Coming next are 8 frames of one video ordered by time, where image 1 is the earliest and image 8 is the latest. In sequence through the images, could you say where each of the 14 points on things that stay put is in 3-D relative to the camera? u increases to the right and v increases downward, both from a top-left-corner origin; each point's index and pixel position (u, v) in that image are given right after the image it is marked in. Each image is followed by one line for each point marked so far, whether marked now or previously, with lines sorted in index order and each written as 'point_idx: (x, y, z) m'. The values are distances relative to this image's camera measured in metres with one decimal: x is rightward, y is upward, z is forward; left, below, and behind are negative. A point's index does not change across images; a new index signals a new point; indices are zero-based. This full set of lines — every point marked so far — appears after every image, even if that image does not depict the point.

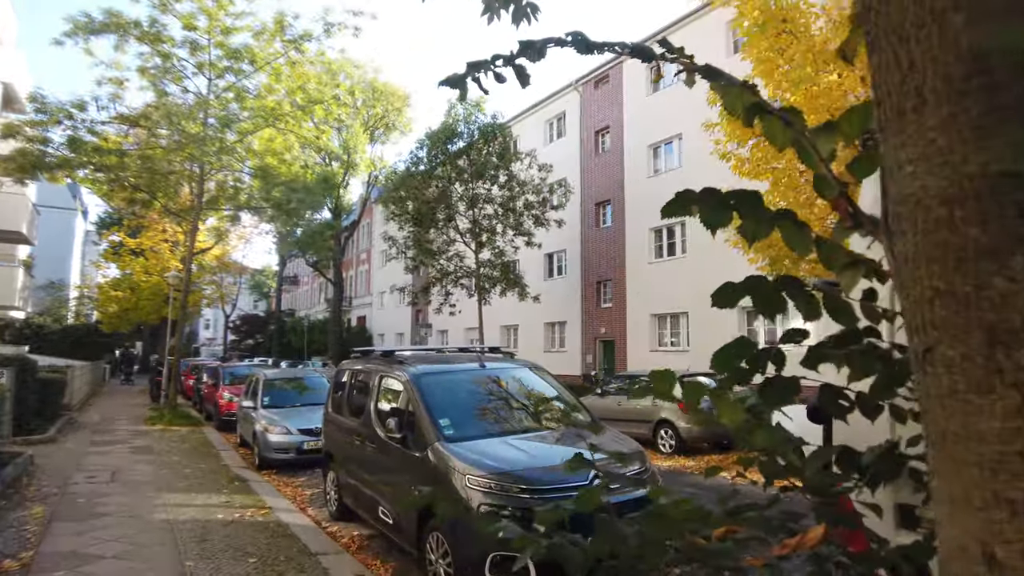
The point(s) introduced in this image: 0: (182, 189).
0: (-7.5, +2.3, +14.7) m
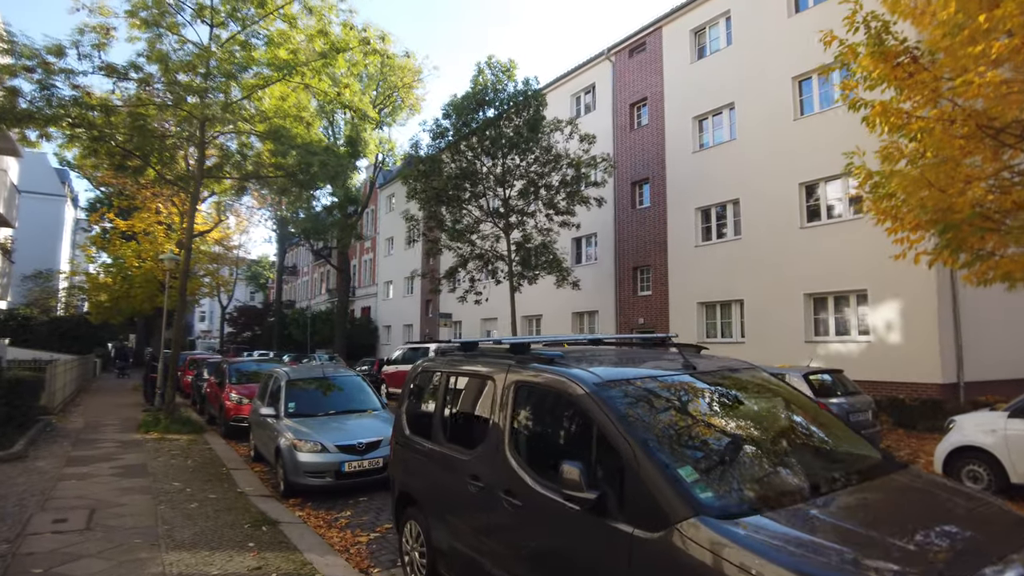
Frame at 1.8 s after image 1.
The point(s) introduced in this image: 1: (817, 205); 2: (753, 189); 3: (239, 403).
0: (-6.5, +2.6, +12.5) m
1: (+8.0, +2.2, +17.0) m
2: (+6.9, +2.8, +18.5) m
3: (-4.6, -1.9, +10.7) m
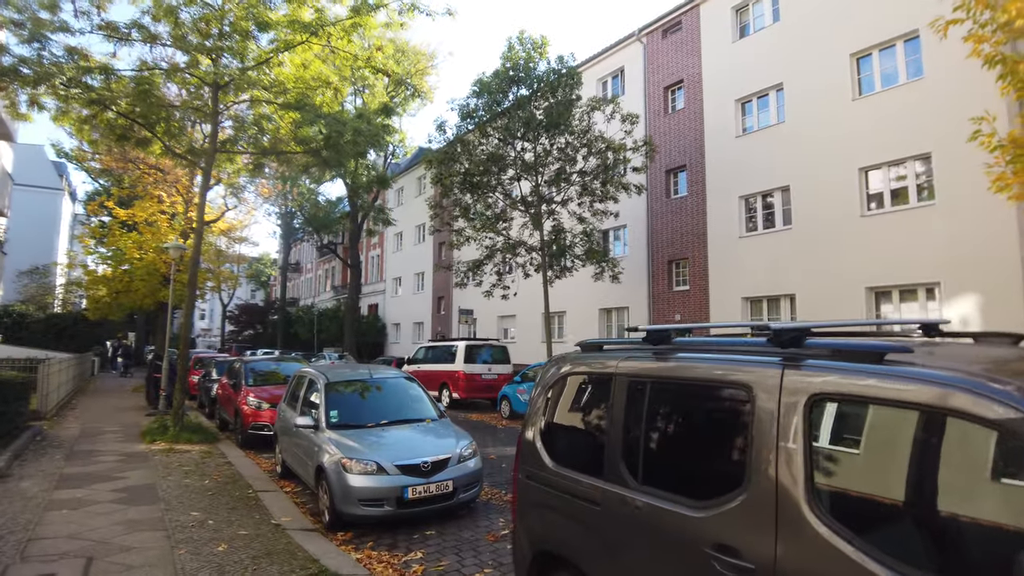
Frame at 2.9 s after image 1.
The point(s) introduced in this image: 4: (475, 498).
0: (-5.6, +2.8, +11.1) m
1: (+8.9, +2.3, +15.6) m
2: (+7.8, +3.0, +17.1) m
3: (-3.7, -1.8, +9.4) m
4: (-0.3, -1.9, +5.8) m
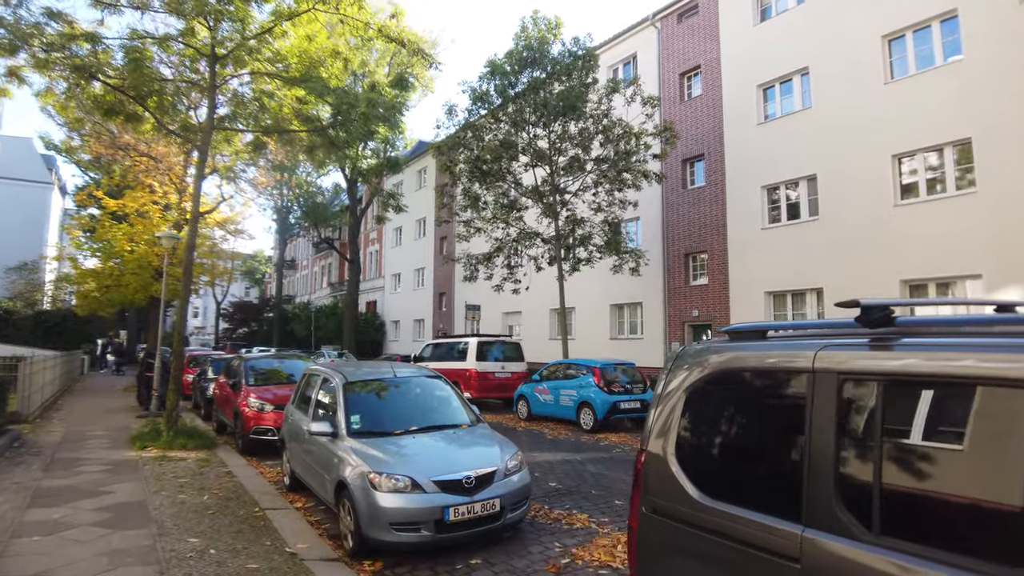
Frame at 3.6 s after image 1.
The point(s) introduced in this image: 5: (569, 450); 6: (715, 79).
0: (-5.2, +2.9, +10.2) m
1: (+9.2, +2.5, +14.8) m
2: (+8.1, +3.1, +16.3) m
3: (-3.3, -1.6, +8.4) m
4: (+0.1, -1.8, +4.9) m
5: (+0.8, -2.3, +9.4) m
6: (+6.1, +6.3, +19.4) m
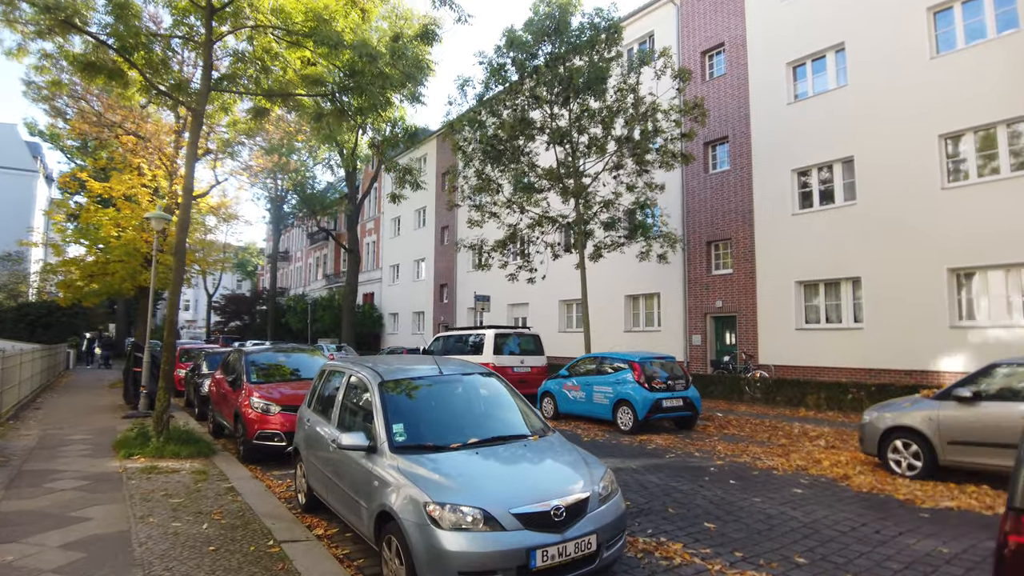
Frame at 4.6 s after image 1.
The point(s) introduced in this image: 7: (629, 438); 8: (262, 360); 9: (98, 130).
0: (-4.7, +3.2, +9.0) m
1: (+9.7, +2.7, +13.8) m
2: (+8.5, +3.4, +15.2) m
3: (-2.8, -1.4, +7.3) m
4: (+0.6, -1.6, +3.9) m
5: (+1.3, -2.1, +8.3) m
6: (+6.5, +6.6, +18.3) m
7: (+1.8, -2.3, +9.8) m
8: (-3.5, -1.0, +9.0) m
9: (-11.2, +4.2, +17.4) m
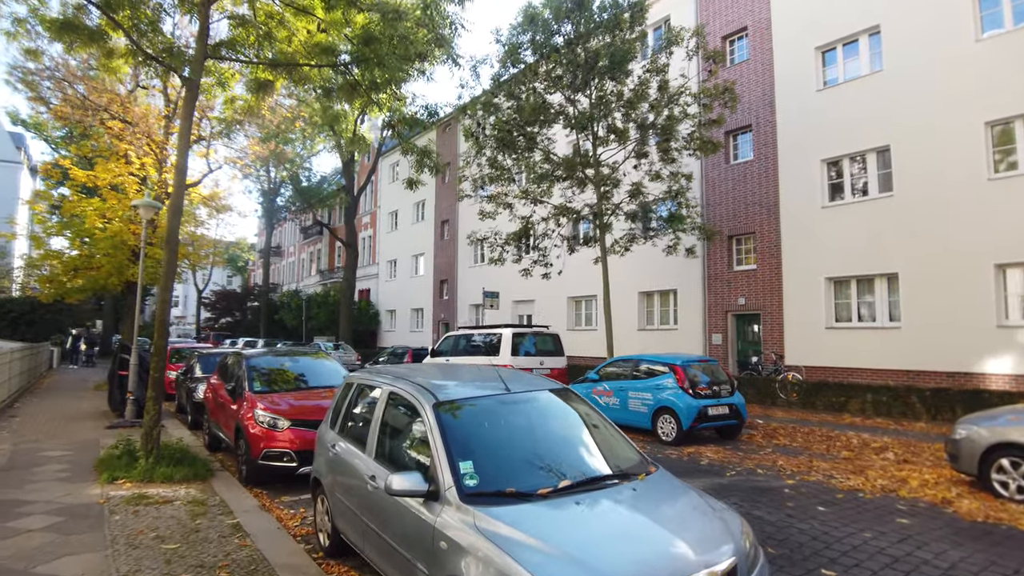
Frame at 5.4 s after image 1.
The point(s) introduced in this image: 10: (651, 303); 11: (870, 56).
0: (-4.3, +3.2, +7.9) m
1: (+10.0, +2.8, +12.9) m
2: (+8.9, +3.4, +14.3) m
3: (-2.3, -1.4, +6.3) m
4: (+1.1, -1.6, +2.9) m
5: (+1.8, -2.1, +7.3) m
6: (+6.8, +6.7, +17.3) m
7: (+2.2, -2.2, +8.8) m
8: (-3.1, -0.9, +8.0) m
9: (-10.8, +4.4, +16.2) m
10: (+4.3, -0.5, +19.8) m
11: (+8.5, +5.6, +15.3) m
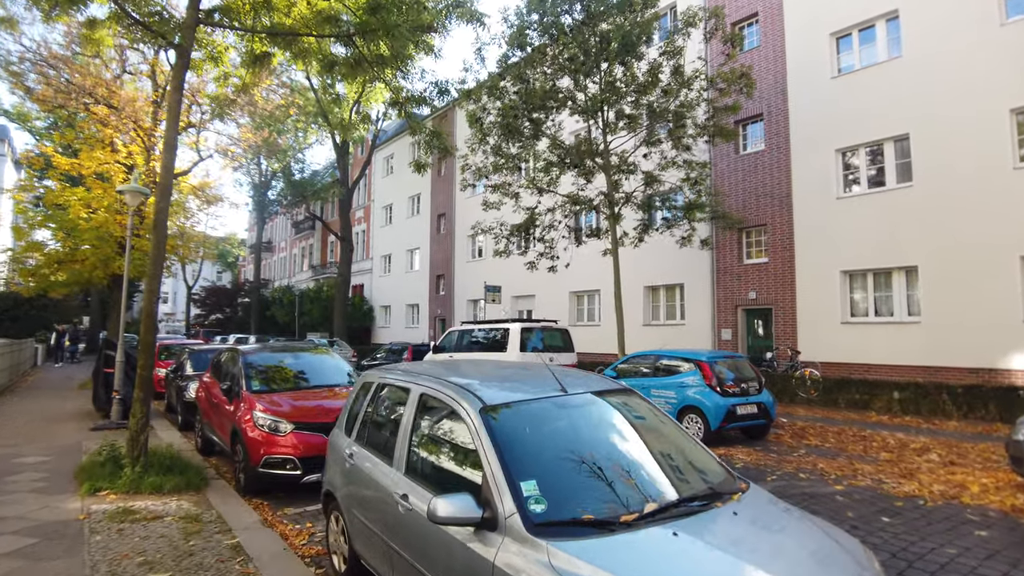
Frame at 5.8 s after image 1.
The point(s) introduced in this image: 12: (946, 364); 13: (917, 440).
0: (-4.0, +3.3, +7.2) m
1: (+10.2, +2.9, +12.5) m
2: (+9.0, +3.6, +13.8) m
3: (-2.1, -1.3, +5.7) m
4: (+1.4, -1.5, +2.3) m
5: (+2.0, -2.0, +6.8) m
6: (+6.9, +6.8, +16.8) m
7: (+2.4, -2.1, +8.3) m
8: (-2.8, -0.8, +7.3) m
9: (-10.7, +4.5, +15.4) m
10: (+4.4, -0.3, +19.3) m
11: (+8.6, +5.7, +14.8) m
12: (+9.0, -1.6, +13.3) m
13: (+5.5, -2.1, +8.8) m
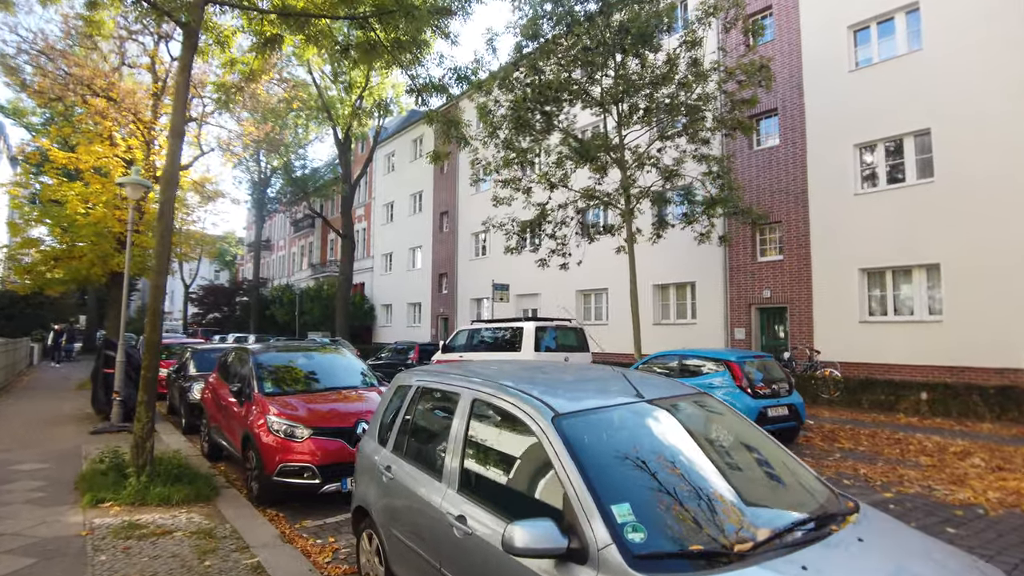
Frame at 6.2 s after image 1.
0: (-3.8, +3.4, +6.8) m
1: (+10.5, +3.0, +12.1) m
2: (+9.3, +3.6, +13.5) m
3: (-1.8, -1.2, +5.3) m
4: (+1.7, -1.5, +1.9) m
5: (+2.3, -1.9, +6.4) m
6: (+7.1, +6.9, +16.4) m
7: (+2.7, -2.1, +7.9) m
8: (-2.6, -0.8, +6.9) m
9: (-10.5, +4.6, +15.0) m
10: (+4.6, -0.3, +18.9) m
11: (+8.9, +5.8, +14.5) m
12: (+9.2, -1.5, +13.0) m
13: (+5.8, -2.0, +8.4) m
